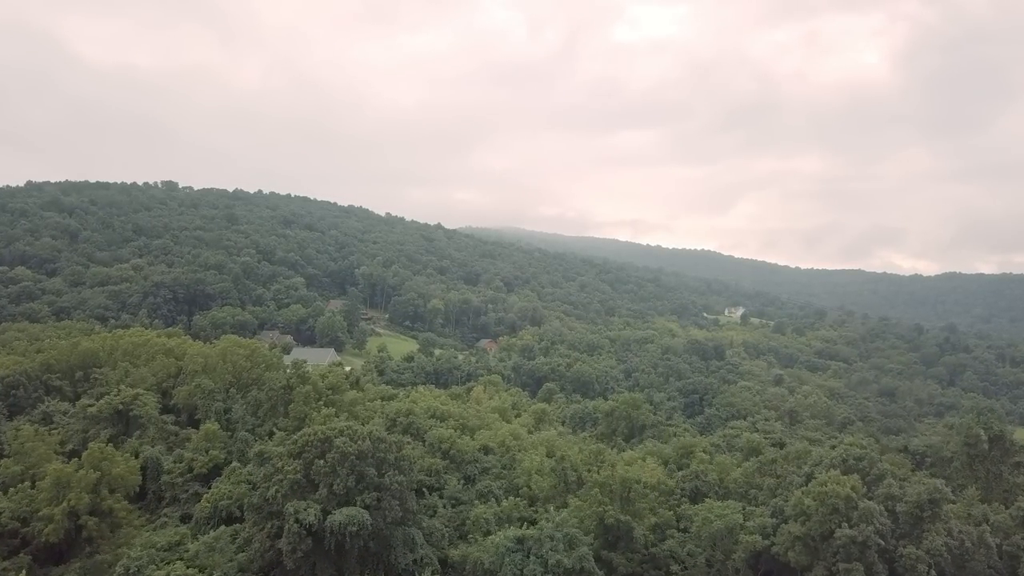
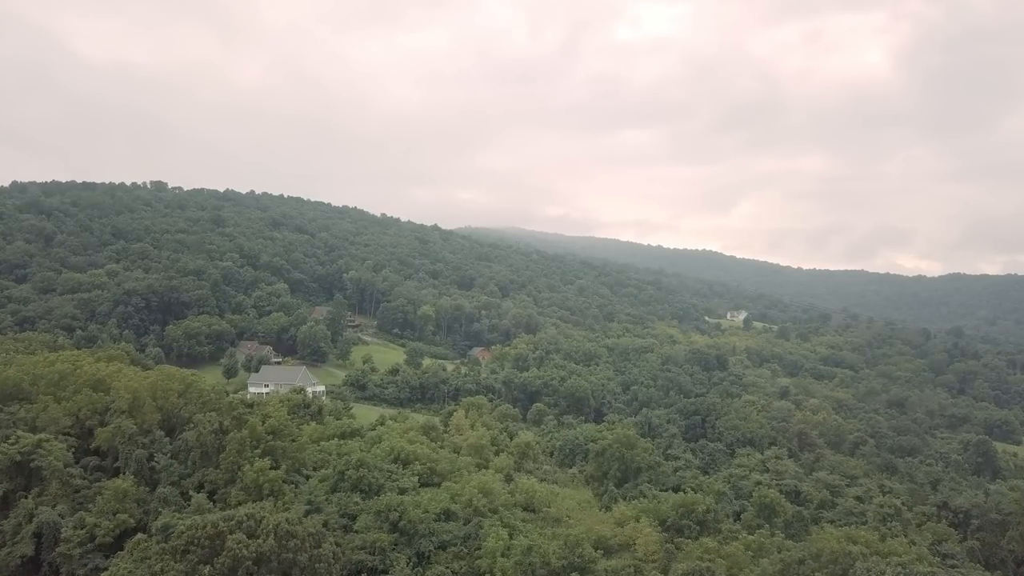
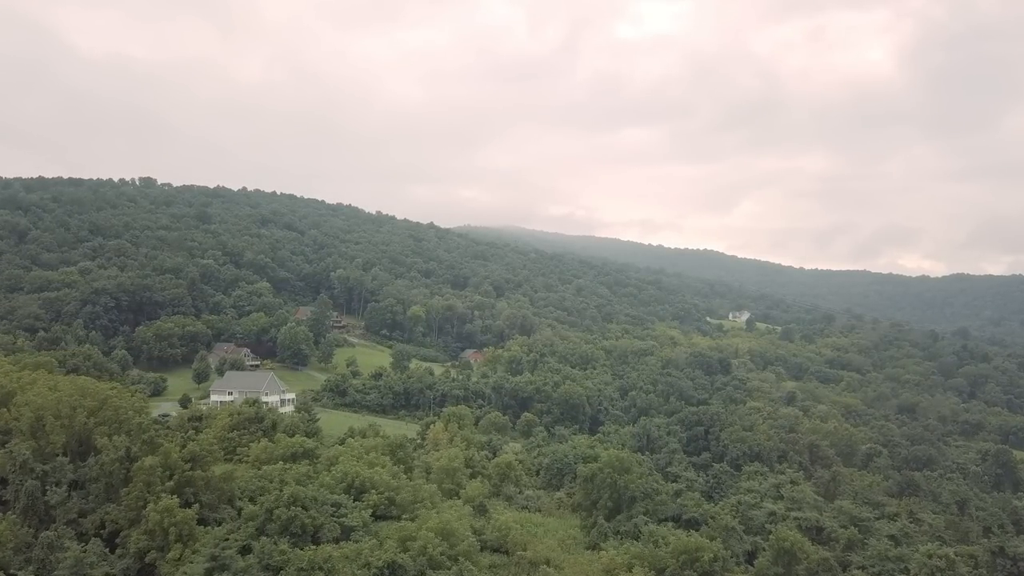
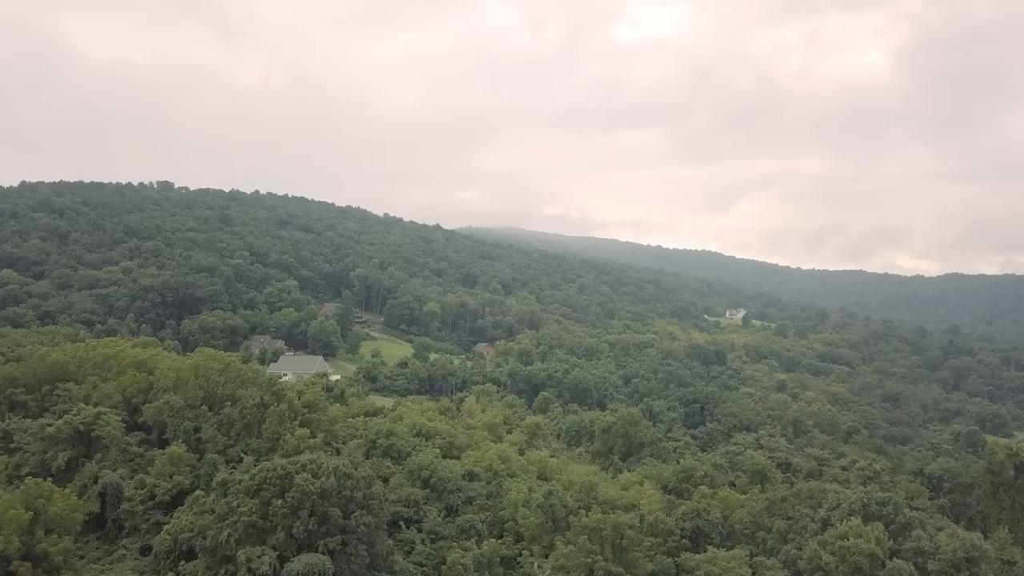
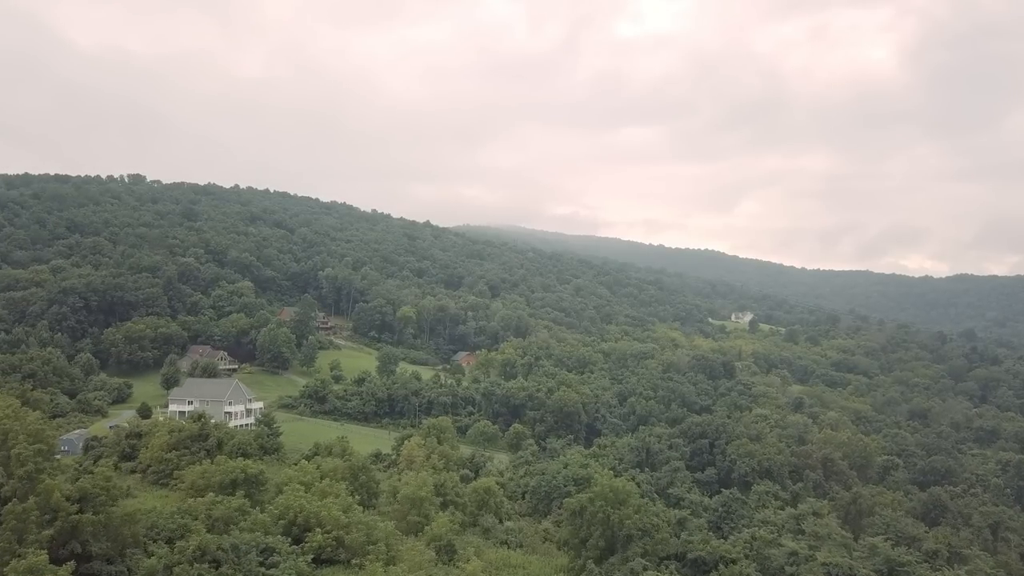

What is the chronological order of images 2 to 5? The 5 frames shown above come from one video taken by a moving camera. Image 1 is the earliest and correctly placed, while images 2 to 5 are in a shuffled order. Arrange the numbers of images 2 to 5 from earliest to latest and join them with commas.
4, 2, 3, 5
